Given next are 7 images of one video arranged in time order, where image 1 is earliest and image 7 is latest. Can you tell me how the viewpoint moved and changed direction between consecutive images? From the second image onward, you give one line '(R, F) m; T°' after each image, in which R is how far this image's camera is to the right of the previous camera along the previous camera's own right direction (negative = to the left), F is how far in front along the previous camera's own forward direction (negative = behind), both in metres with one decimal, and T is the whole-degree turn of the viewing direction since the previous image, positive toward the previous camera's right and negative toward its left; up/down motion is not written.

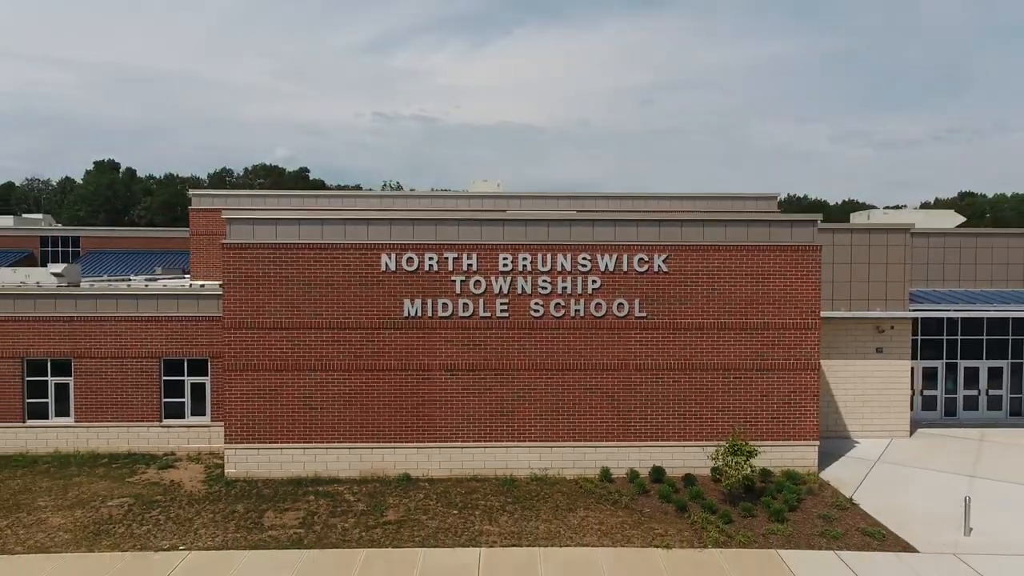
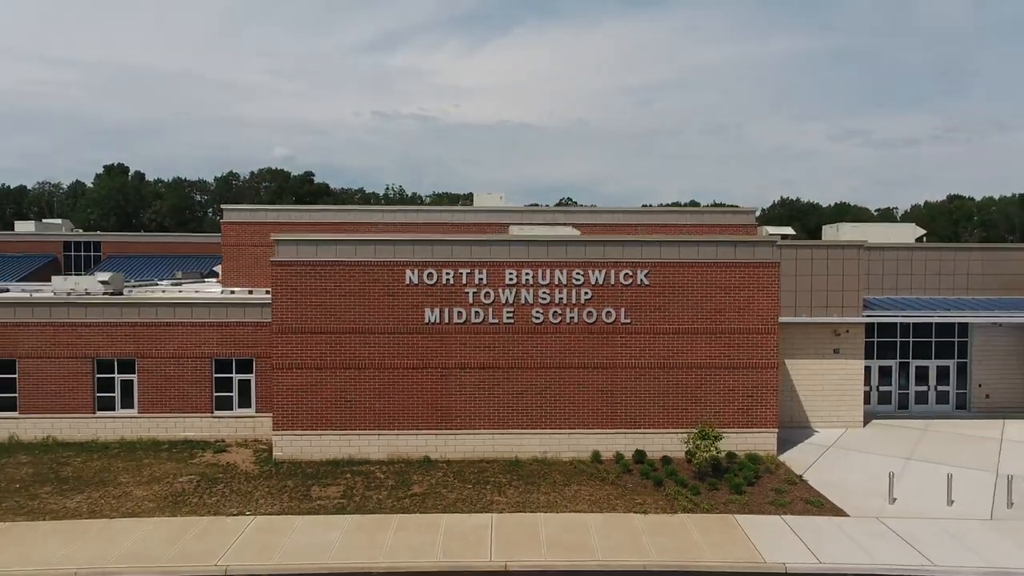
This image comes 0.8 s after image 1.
(-0.1, -2.5) m; 0°
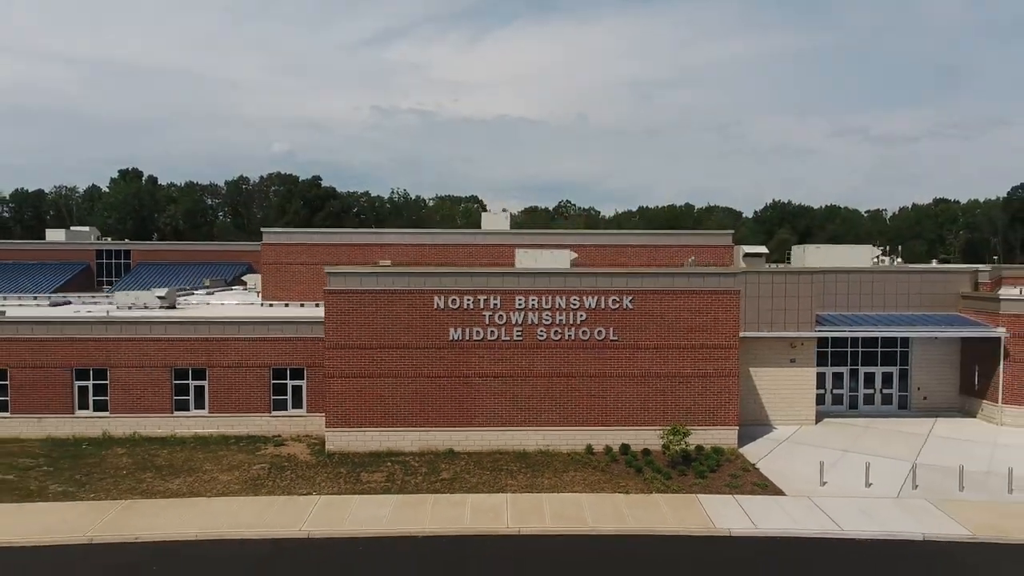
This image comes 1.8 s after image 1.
(-0.2, -3.7) m; 0°
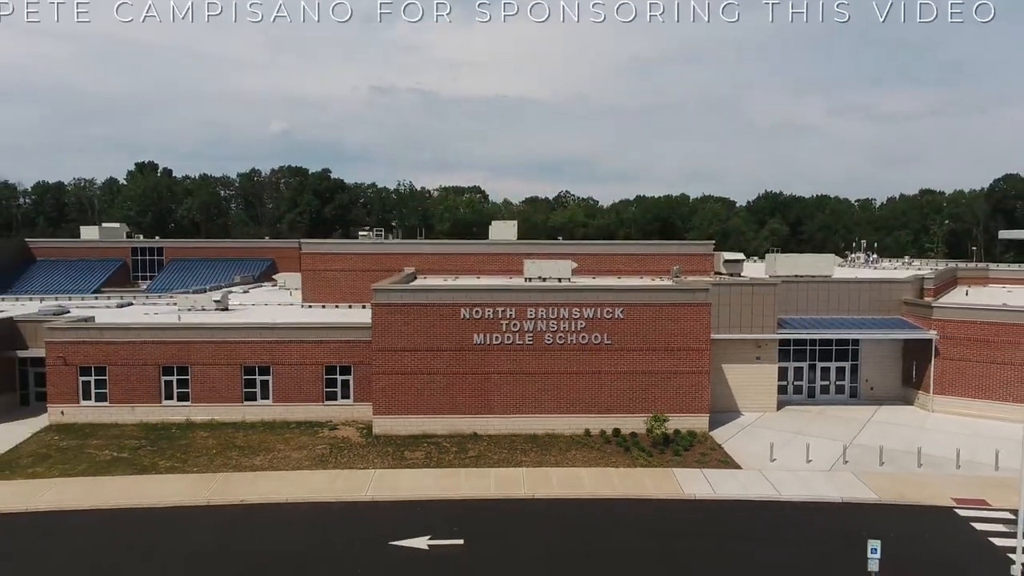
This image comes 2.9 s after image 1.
(-0.3, -4.5) m; 0°
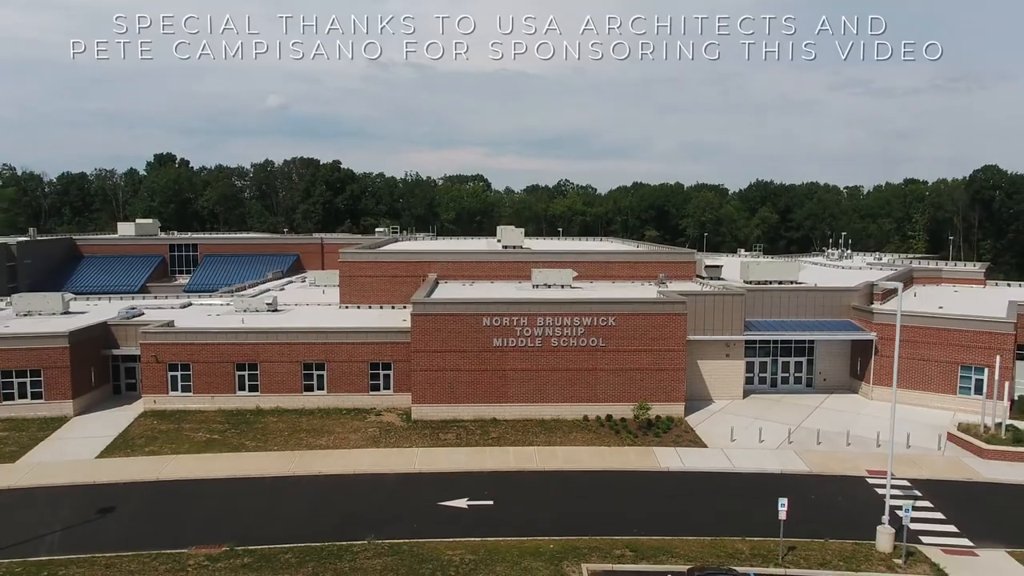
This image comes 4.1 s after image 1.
(-0.4, -5.7) m; 0°
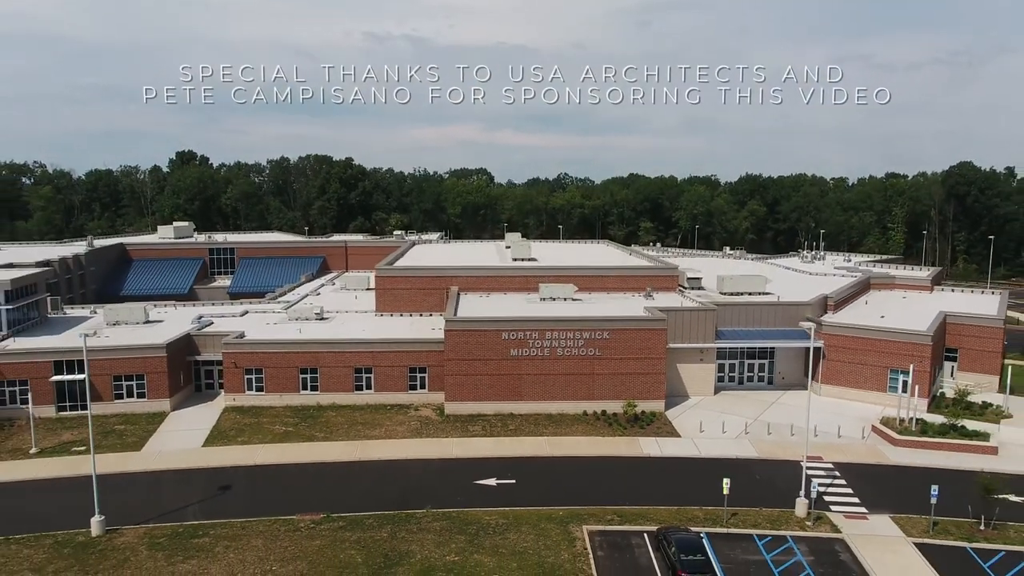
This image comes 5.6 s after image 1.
(-0.6, -7.2) m; 0°
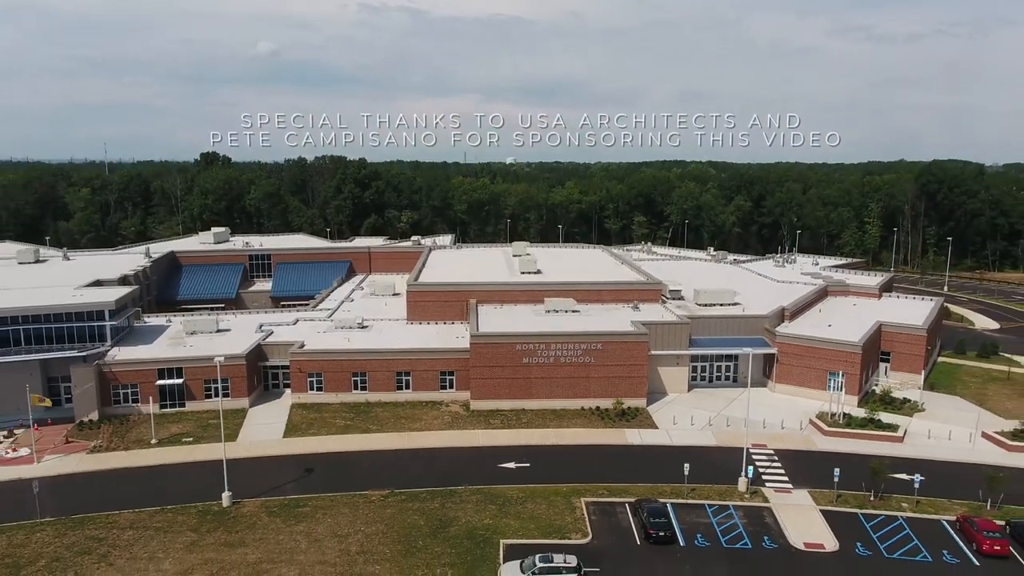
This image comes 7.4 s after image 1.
(-0.7, -9.2) m; 0°
